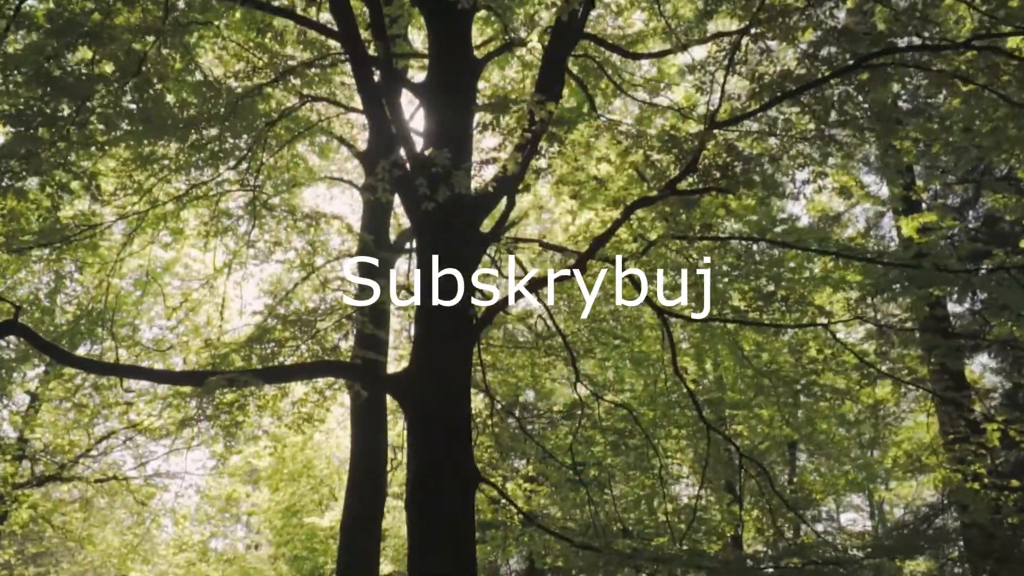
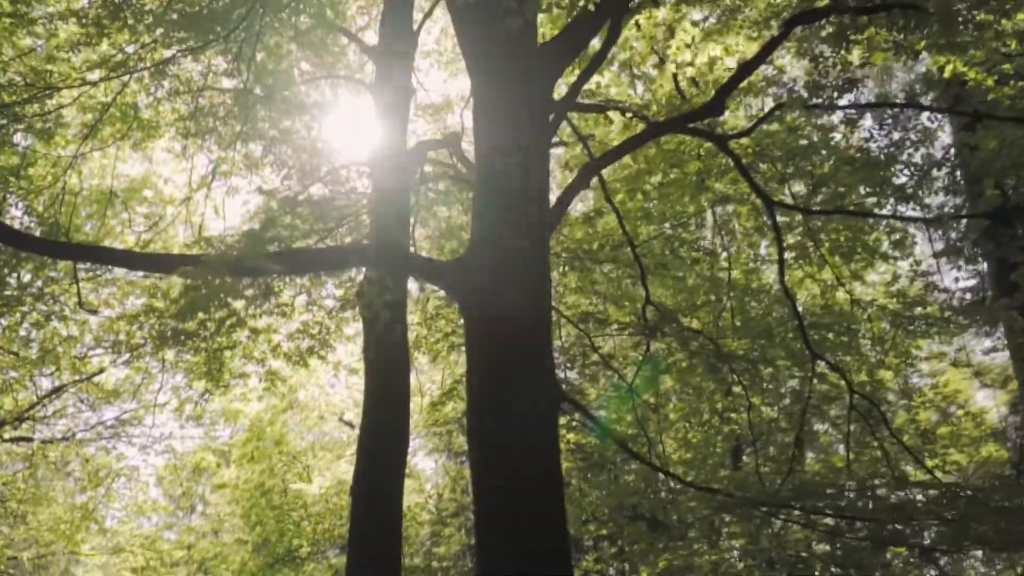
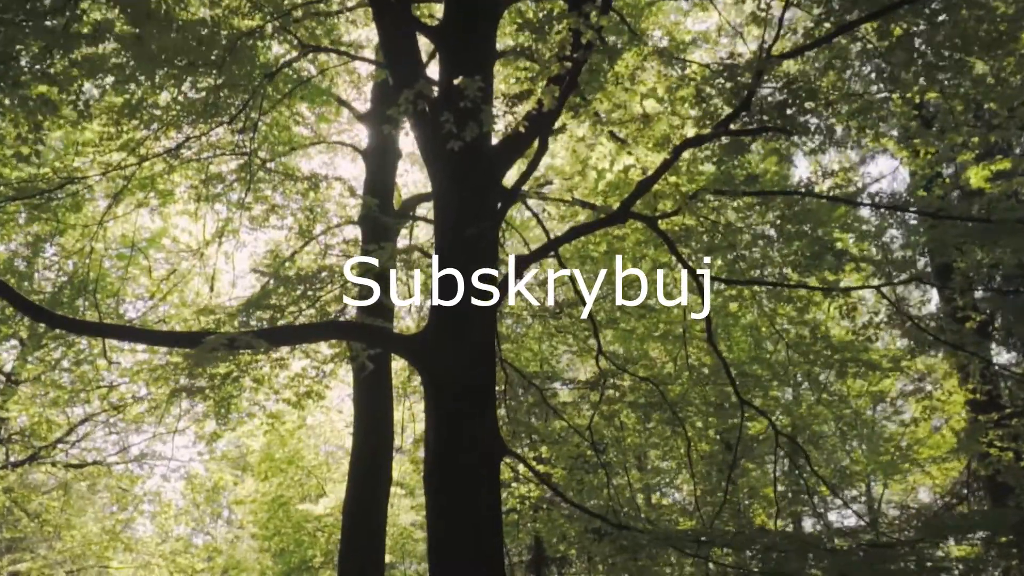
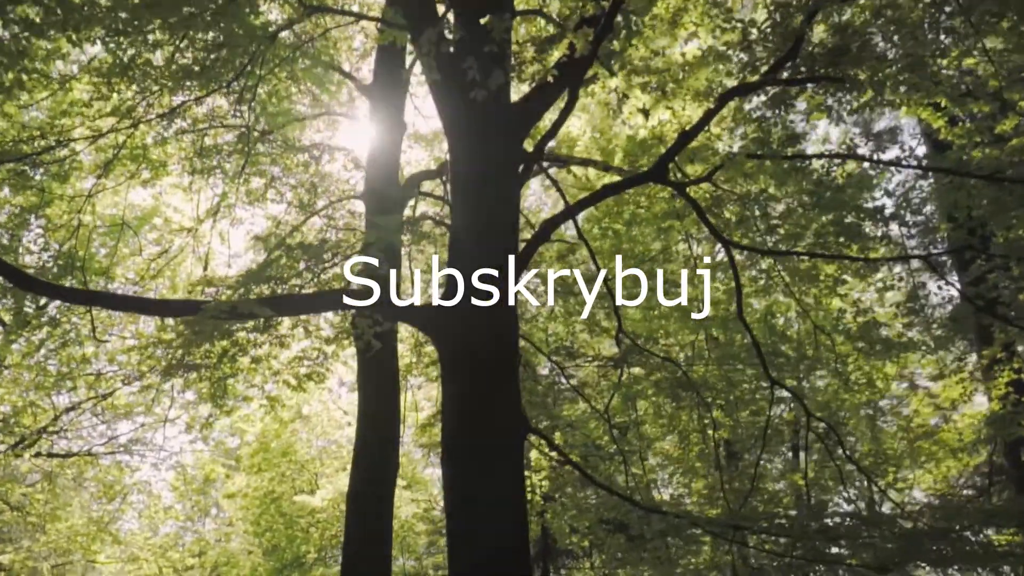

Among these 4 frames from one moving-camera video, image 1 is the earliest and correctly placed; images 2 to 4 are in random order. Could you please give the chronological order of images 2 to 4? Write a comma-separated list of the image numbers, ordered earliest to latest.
3, 4, 2
